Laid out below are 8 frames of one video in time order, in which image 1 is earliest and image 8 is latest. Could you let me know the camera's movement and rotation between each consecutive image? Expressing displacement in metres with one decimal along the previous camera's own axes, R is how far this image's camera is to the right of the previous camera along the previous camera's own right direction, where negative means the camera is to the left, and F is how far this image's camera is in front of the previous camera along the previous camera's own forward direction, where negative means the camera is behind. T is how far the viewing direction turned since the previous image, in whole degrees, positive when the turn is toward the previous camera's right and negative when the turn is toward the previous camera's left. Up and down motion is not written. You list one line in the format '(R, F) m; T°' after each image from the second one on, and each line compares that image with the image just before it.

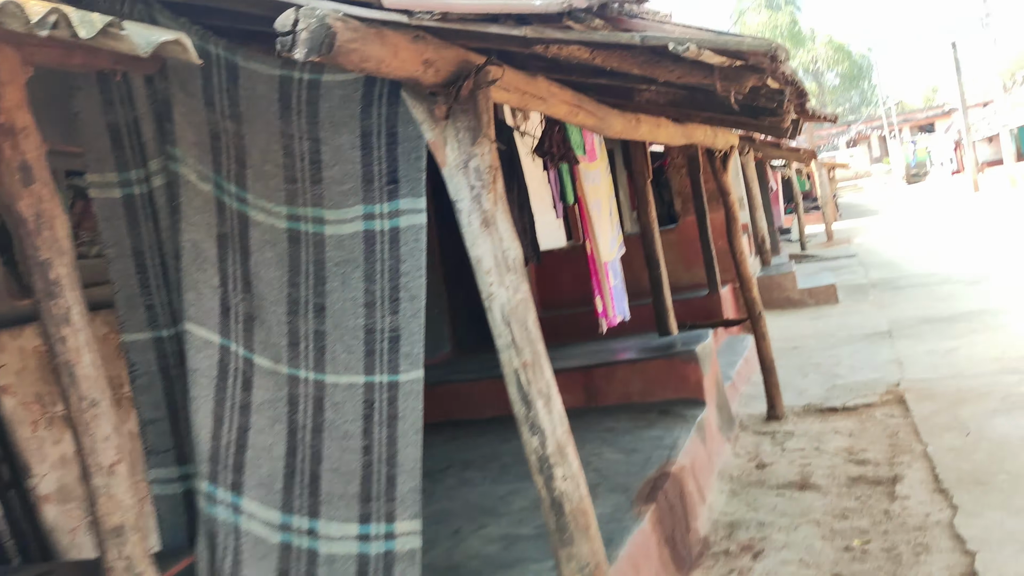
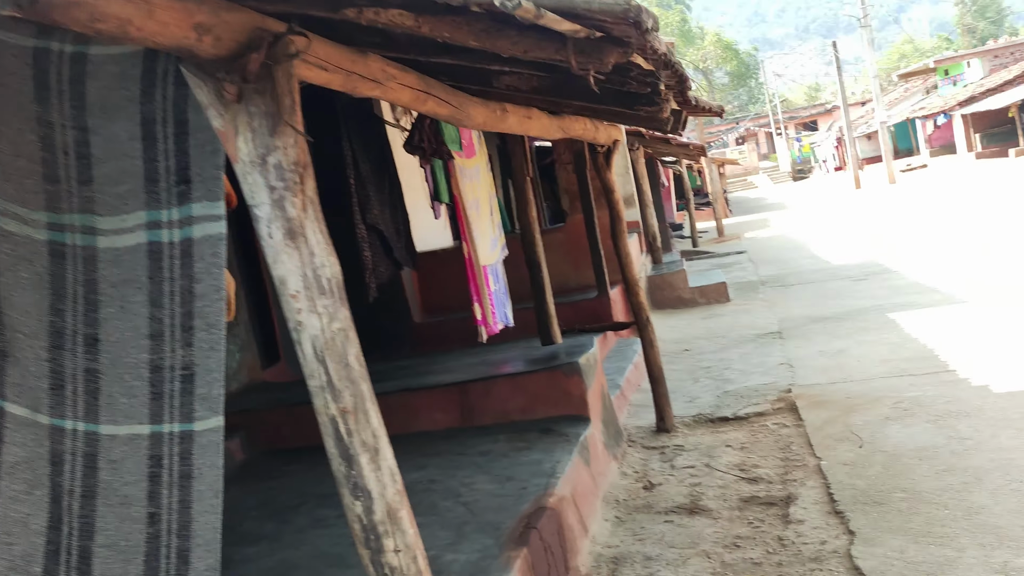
(+0.2, +0.4) m; +7°
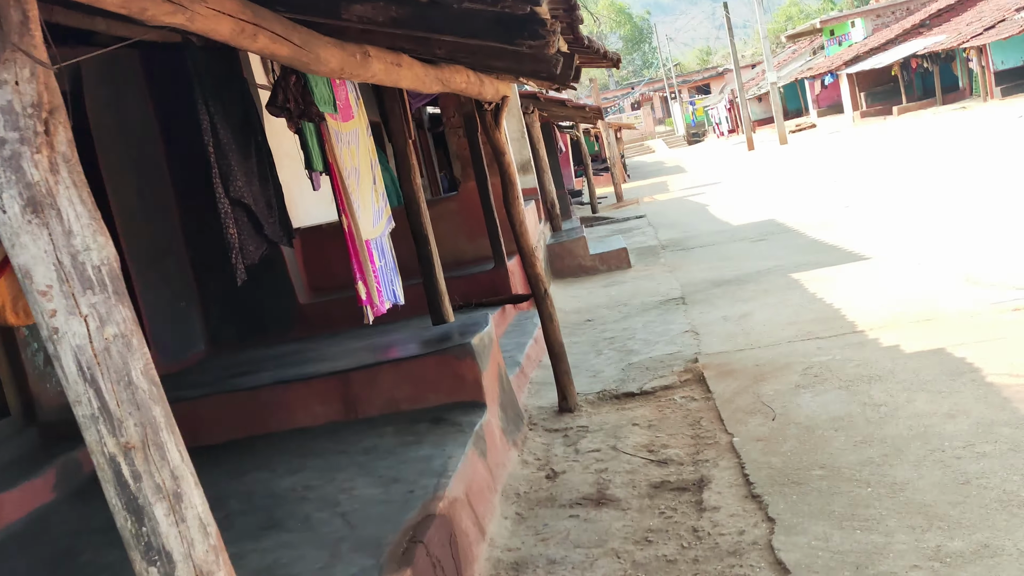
(+0.1, +0.4) m; +6°
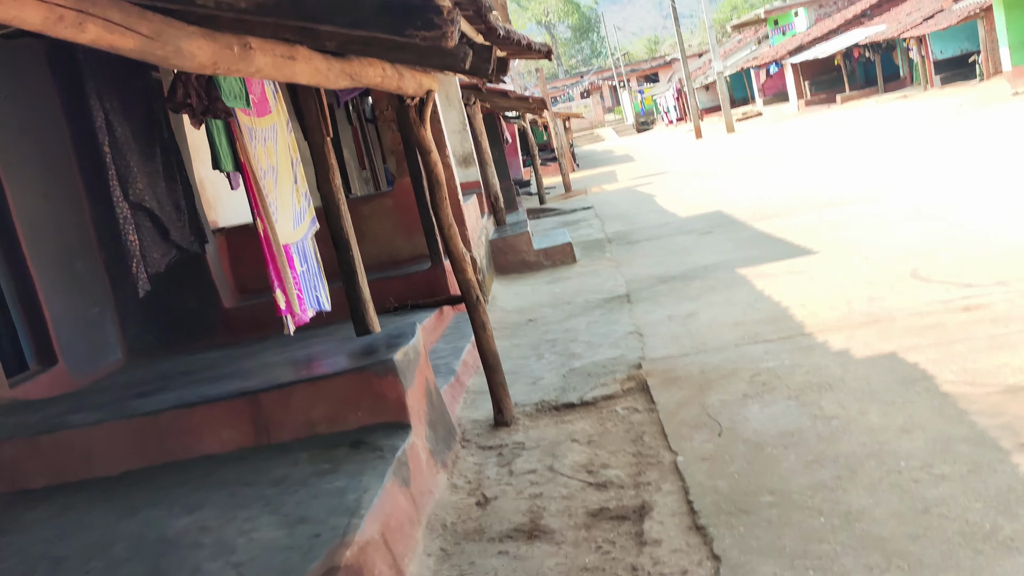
(+0.1, +0.3) m; +3°
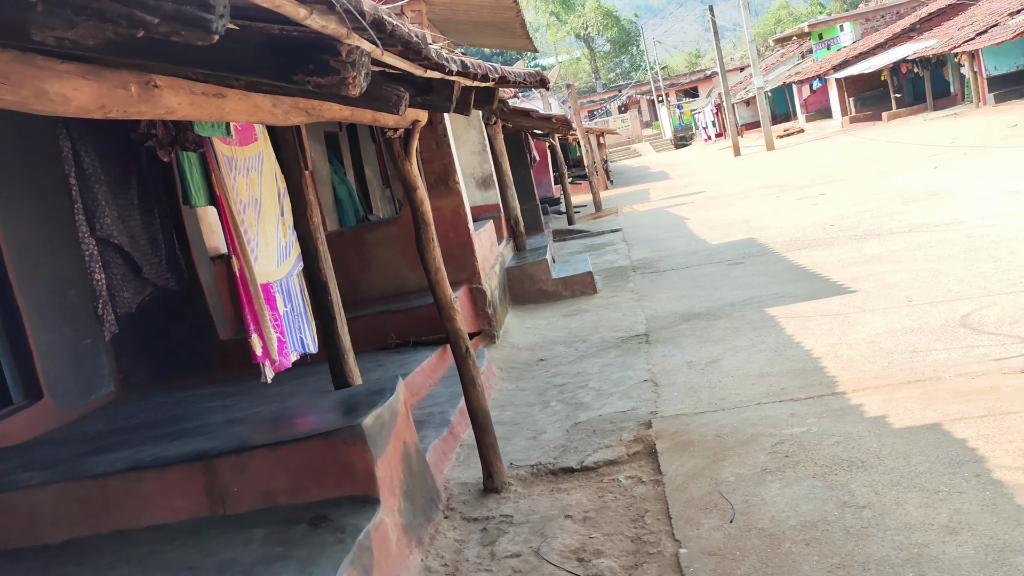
(+0.2, +0.4) m; -3°
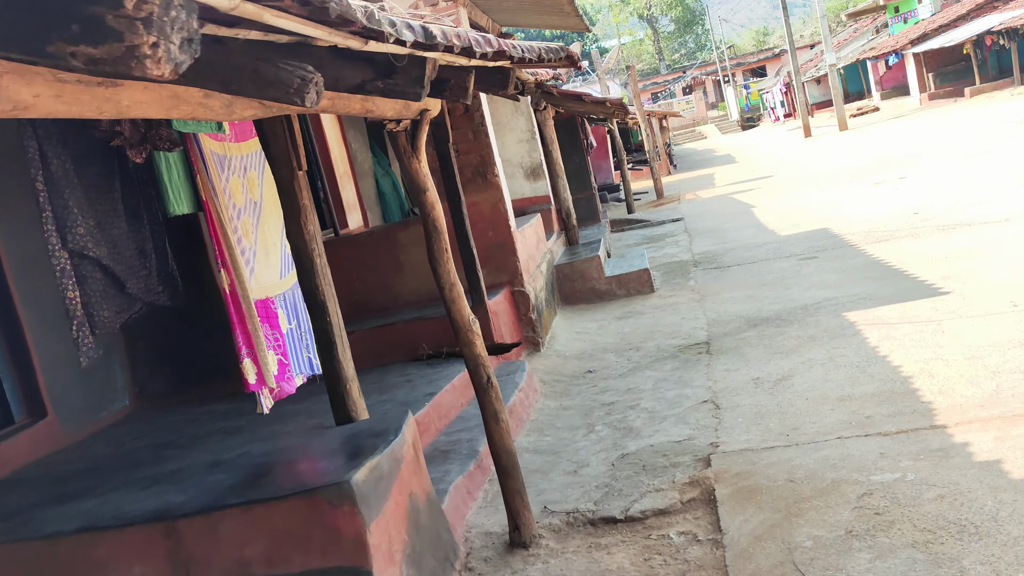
(+0.1, +0.6) m; -4°
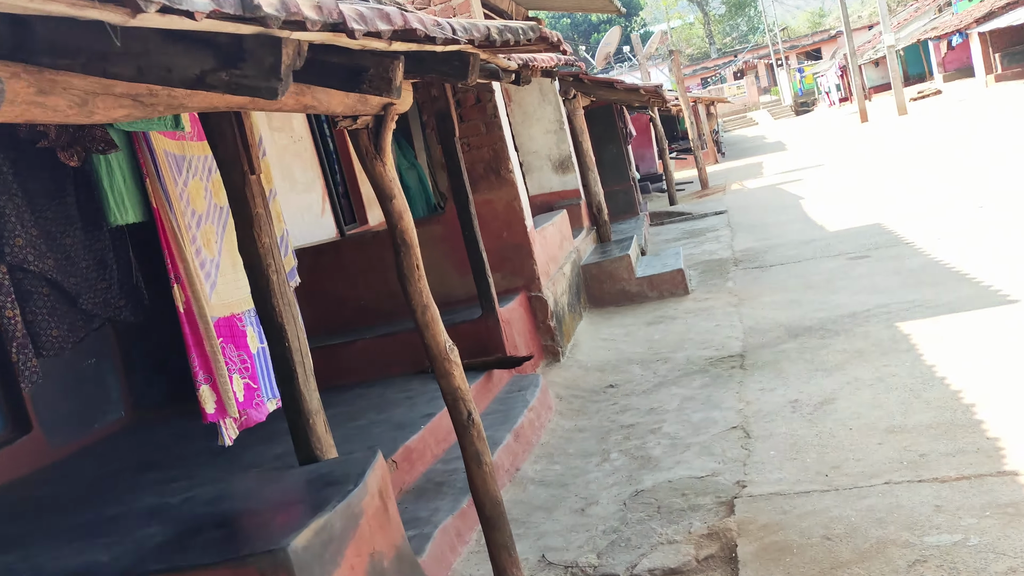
(+0.2, +0.5) m; -3°
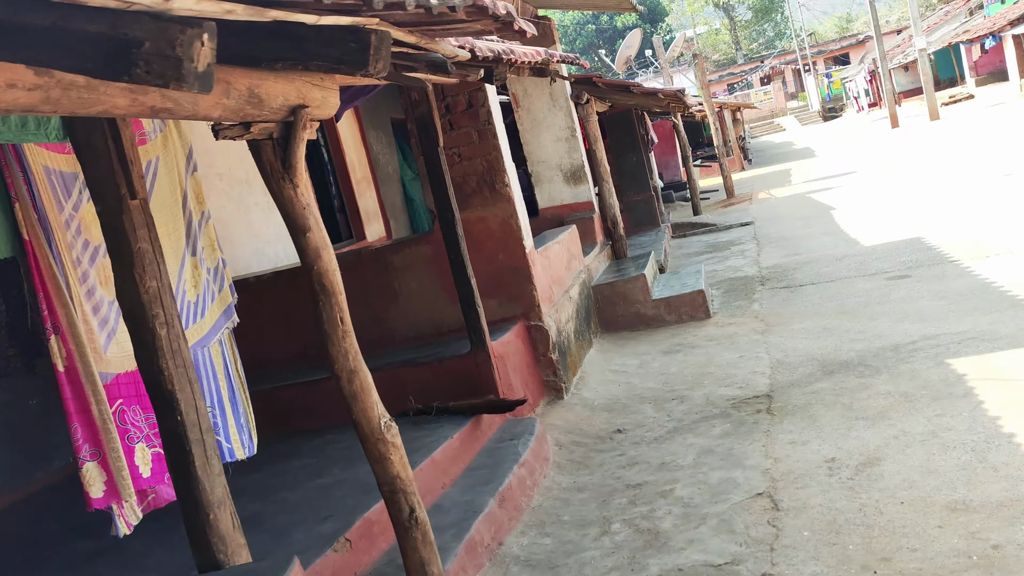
(+0.2, +0.6) m; -2°
